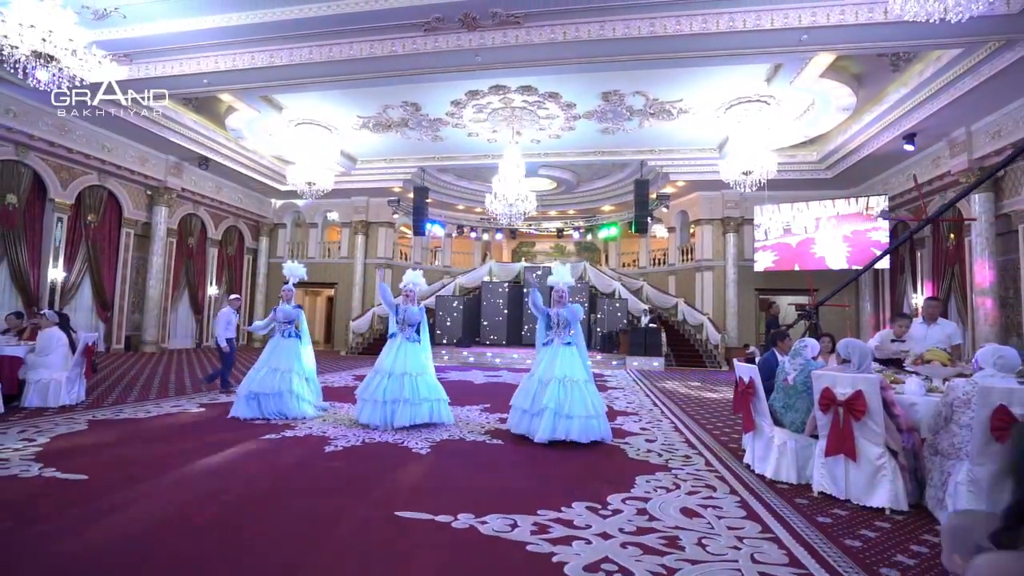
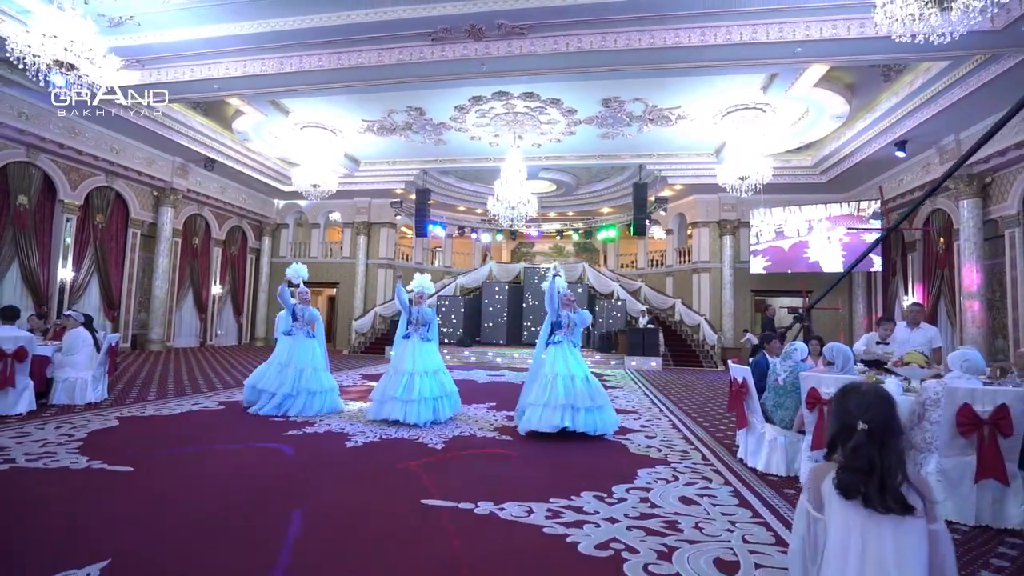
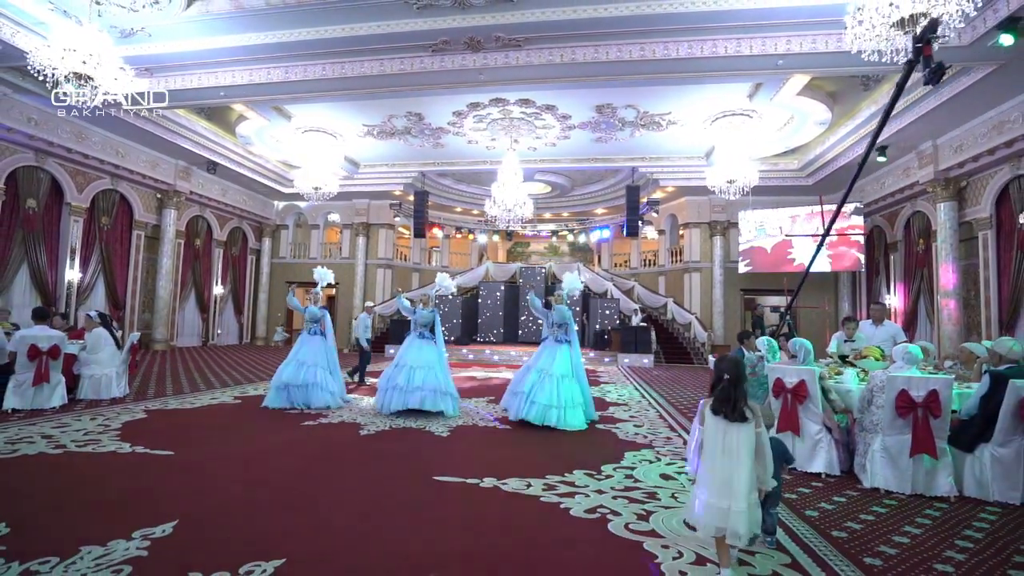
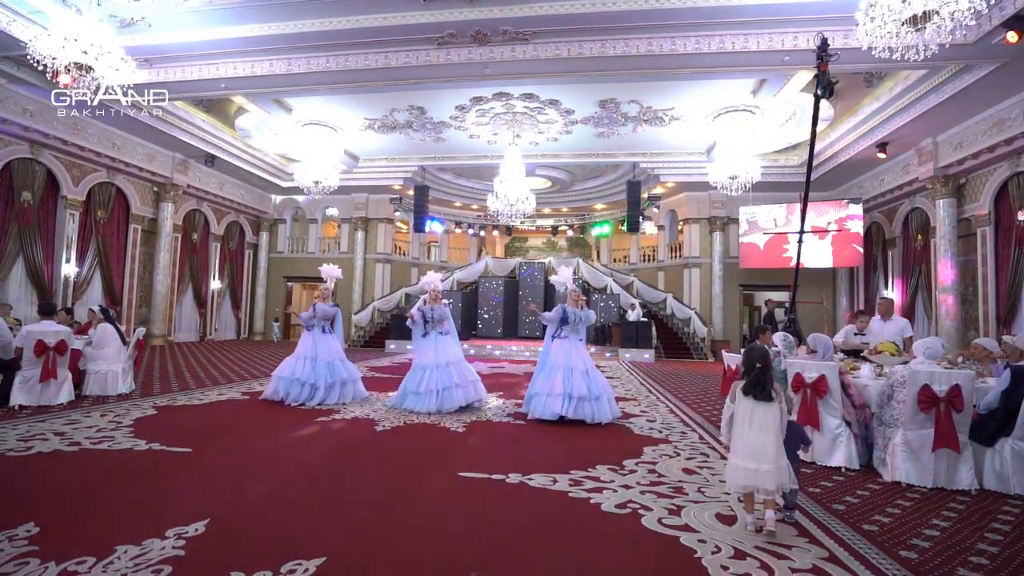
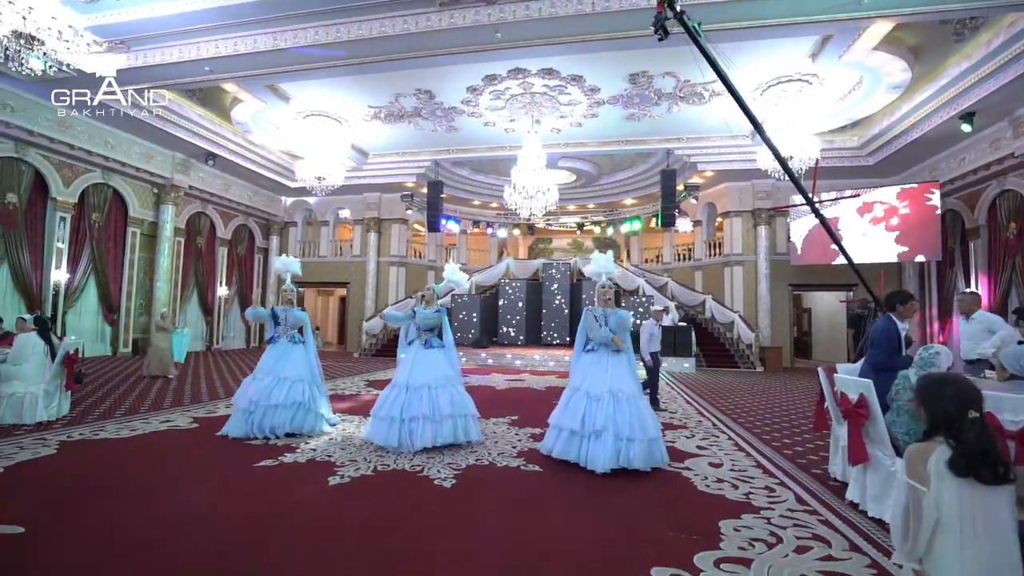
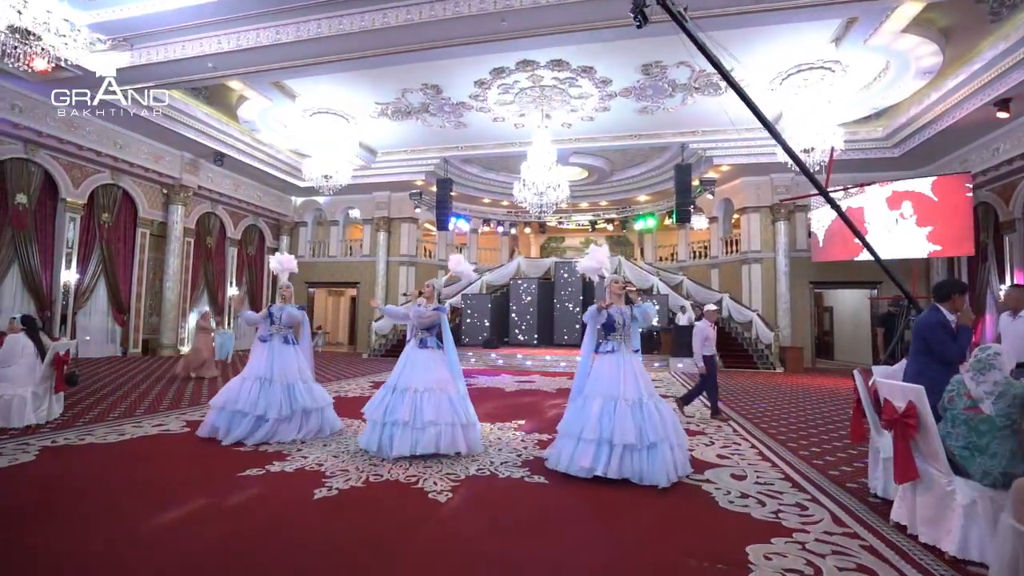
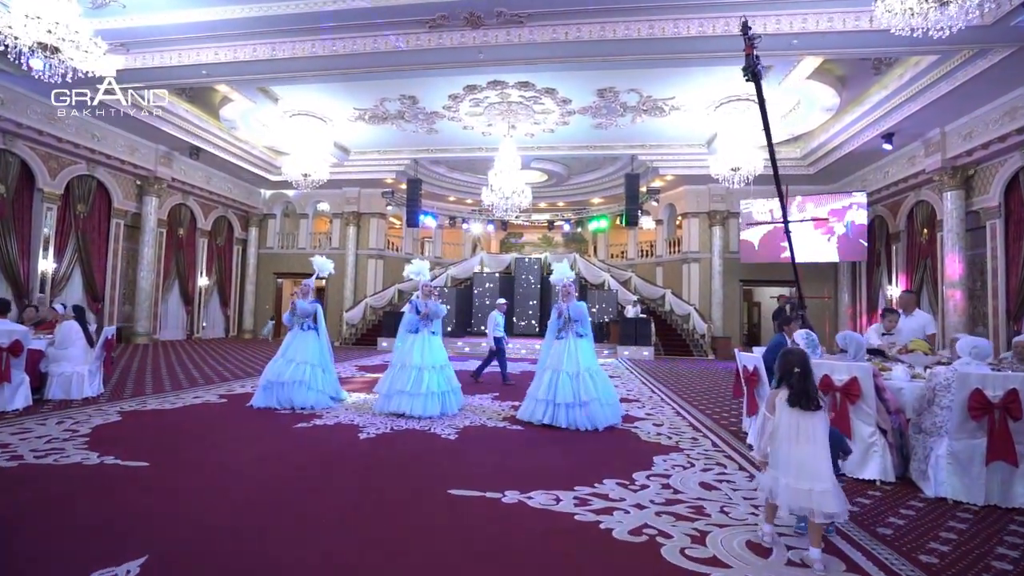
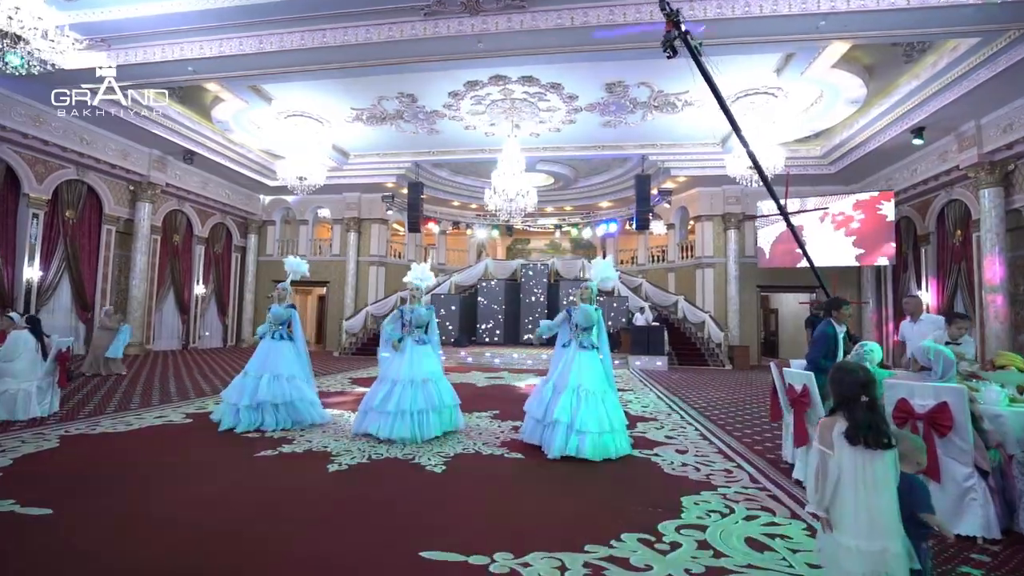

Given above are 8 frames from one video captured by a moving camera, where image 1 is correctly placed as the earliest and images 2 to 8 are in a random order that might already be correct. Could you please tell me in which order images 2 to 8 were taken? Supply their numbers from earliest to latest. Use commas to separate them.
2, 3, 4, 7, 8, 5, 6
